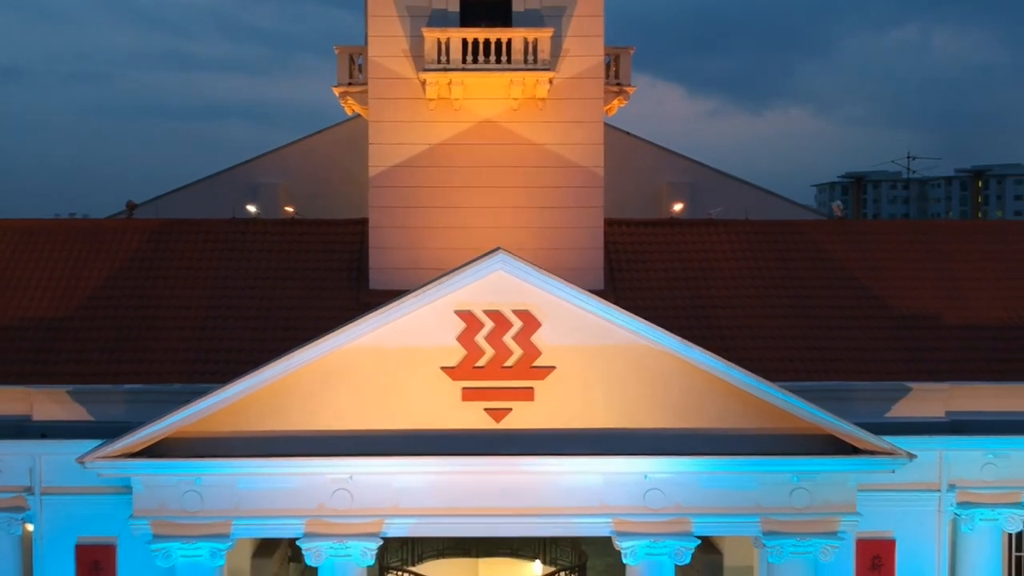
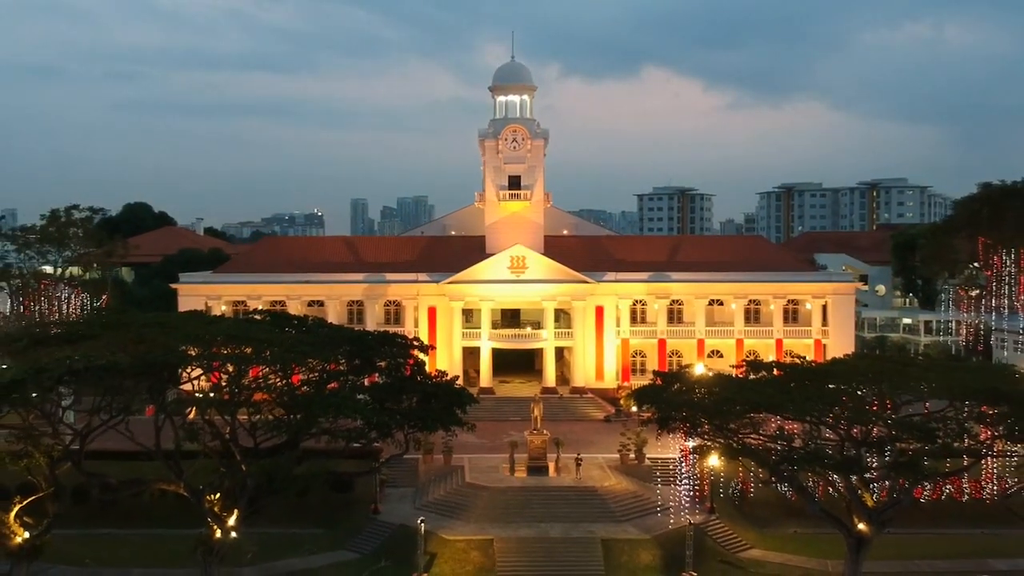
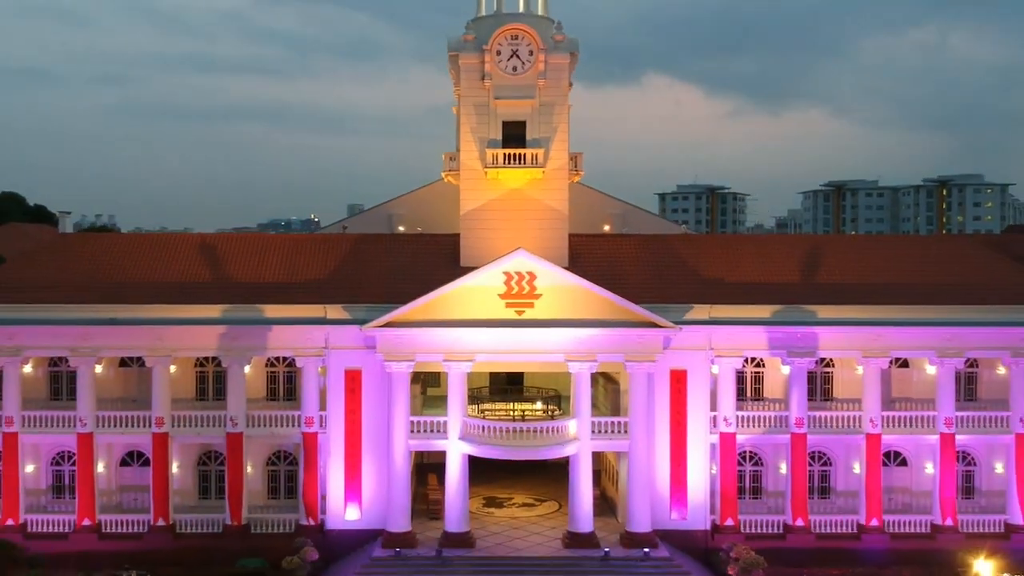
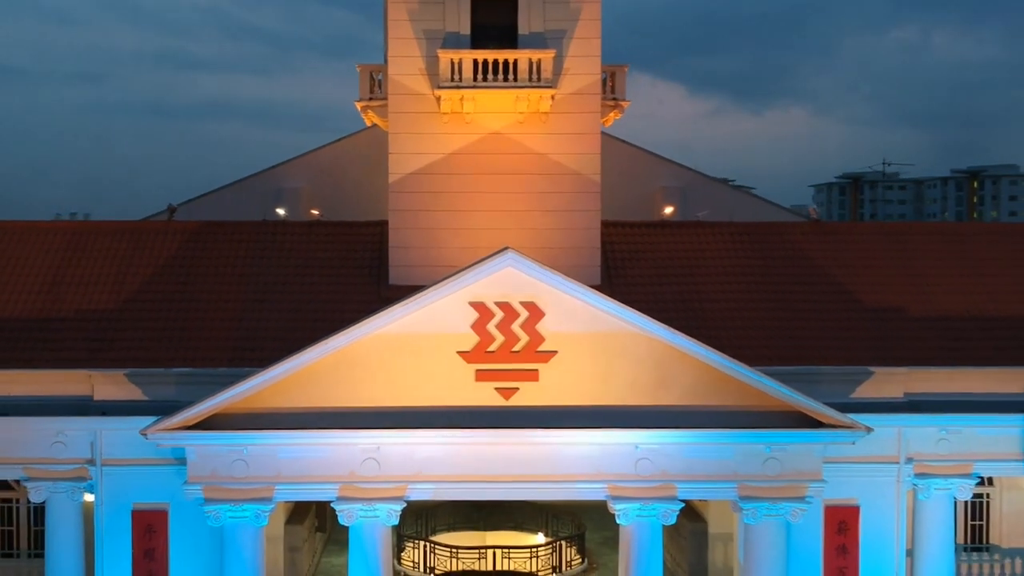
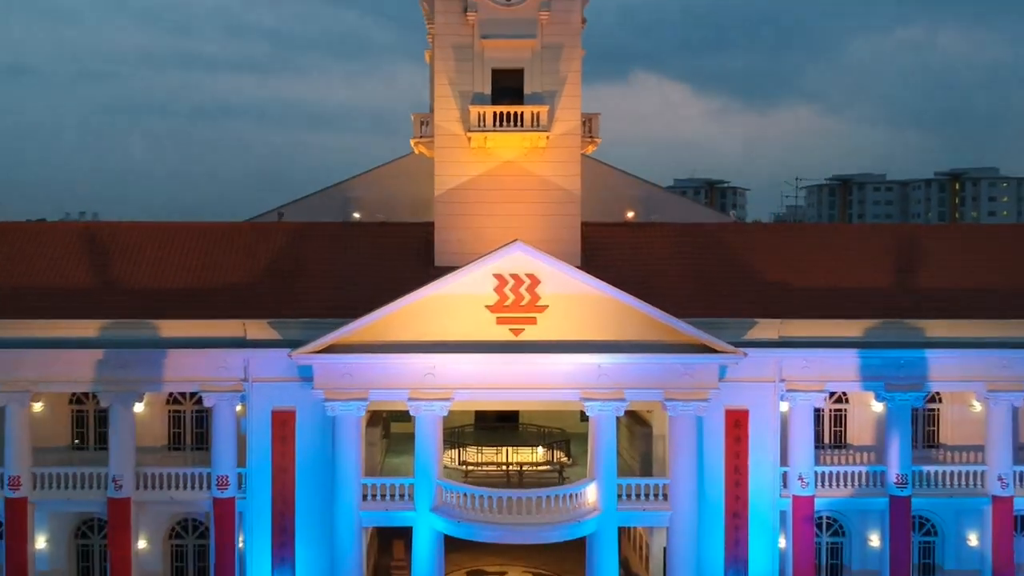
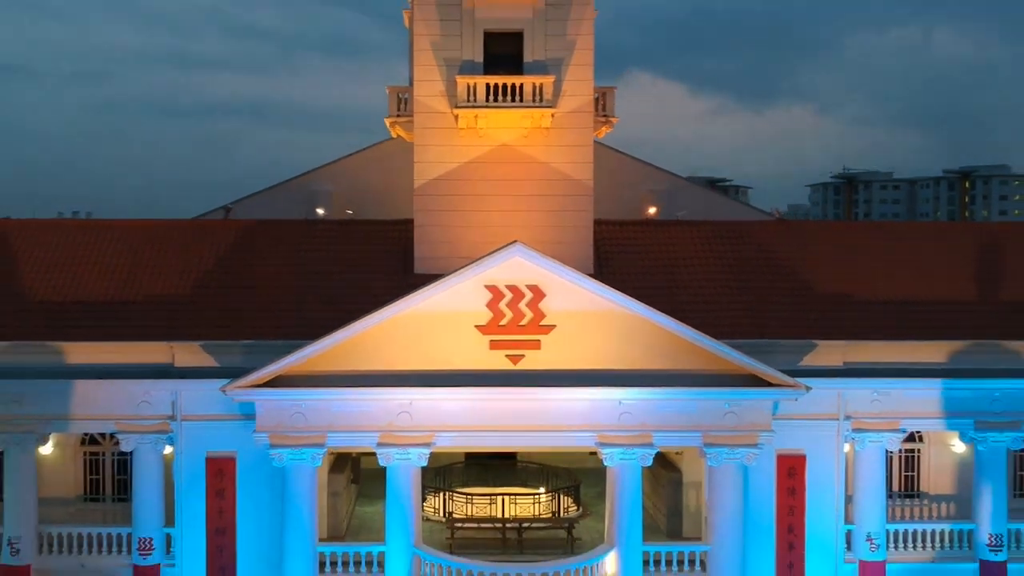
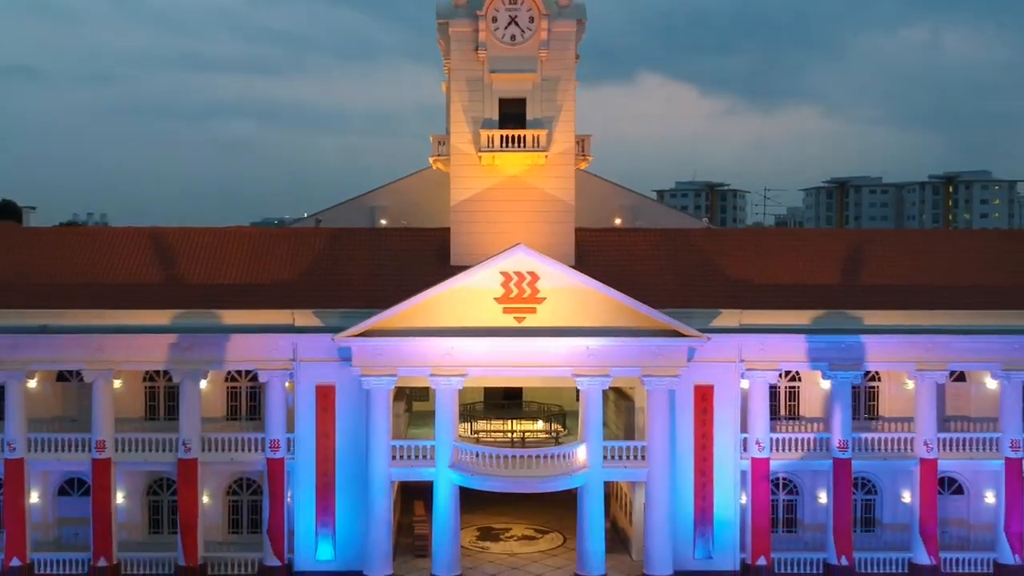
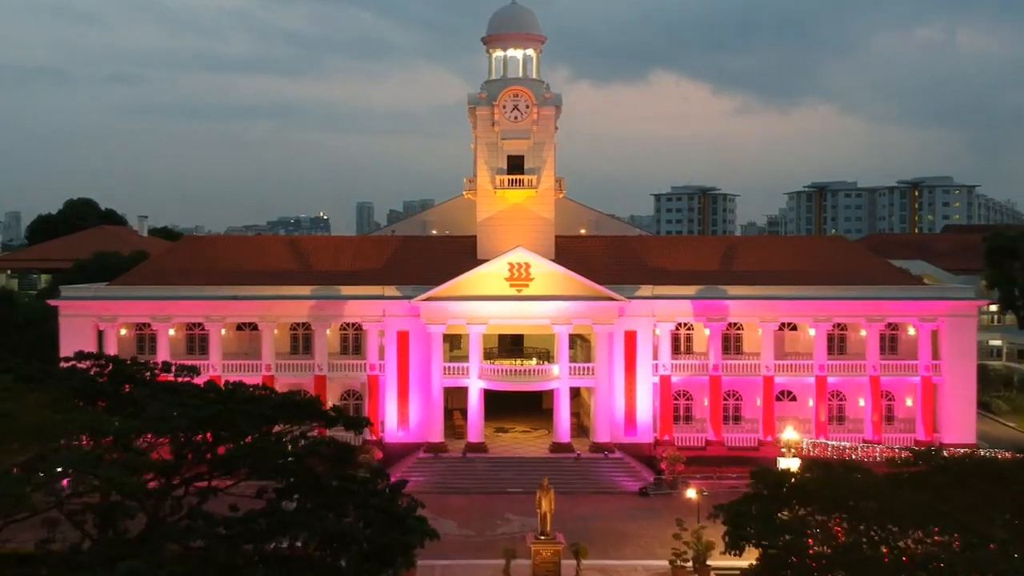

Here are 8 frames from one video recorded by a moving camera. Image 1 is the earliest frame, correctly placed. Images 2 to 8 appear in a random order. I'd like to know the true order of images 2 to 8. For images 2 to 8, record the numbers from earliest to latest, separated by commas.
4, 6, 5, 7, 3, 8, 2
